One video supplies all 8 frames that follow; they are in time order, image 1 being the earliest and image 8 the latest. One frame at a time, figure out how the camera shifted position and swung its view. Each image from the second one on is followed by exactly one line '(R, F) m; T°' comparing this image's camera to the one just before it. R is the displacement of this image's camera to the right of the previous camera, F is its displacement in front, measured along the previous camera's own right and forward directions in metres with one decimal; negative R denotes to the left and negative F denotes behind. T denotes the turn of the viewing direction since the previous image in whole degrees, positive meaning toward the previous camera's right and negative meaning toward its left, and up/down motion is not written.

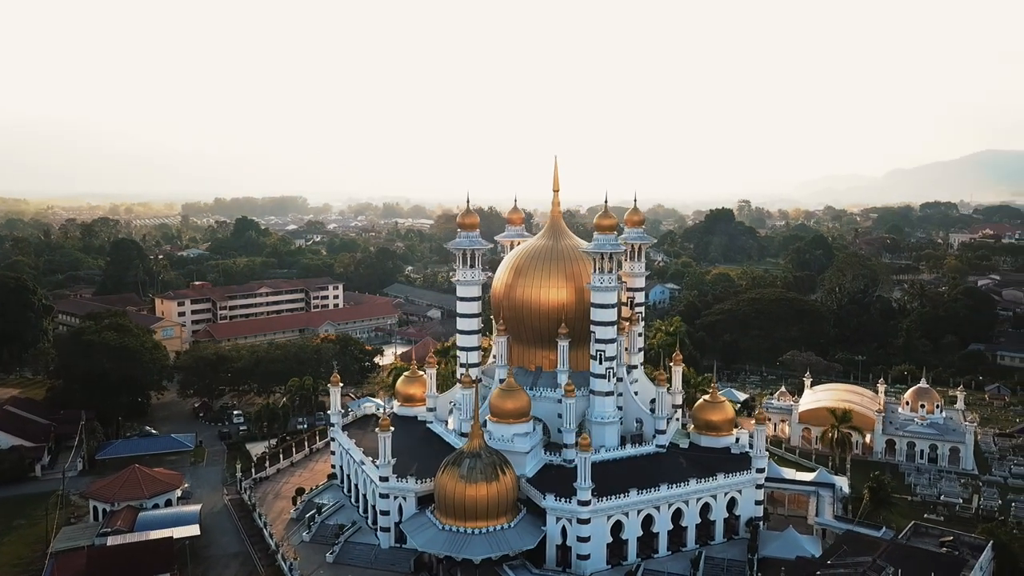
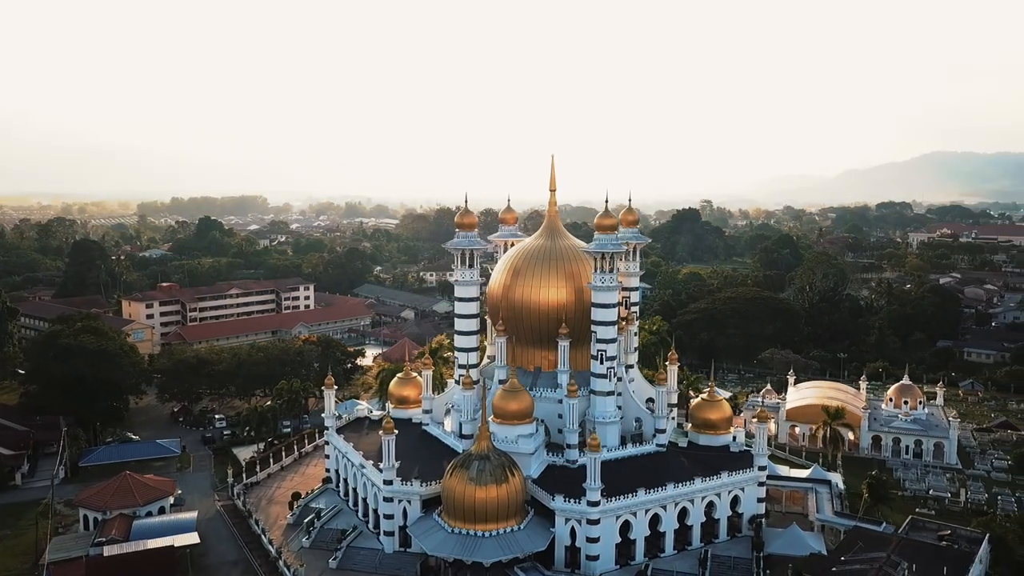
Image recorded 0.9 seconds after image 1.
(-1.3, +0.2) m; +2°
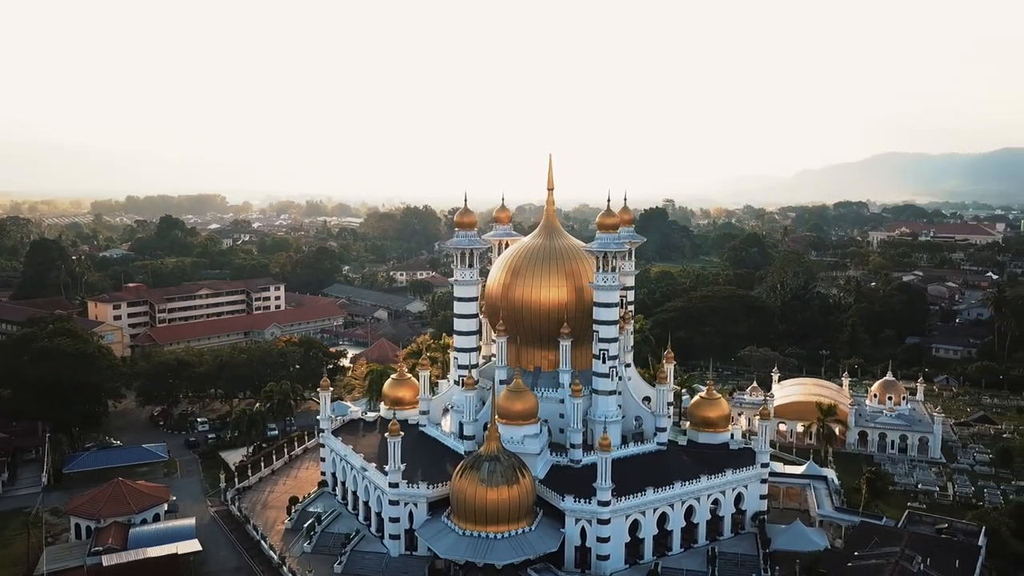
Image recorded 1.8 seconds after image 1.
(-1.4, +0.2) m; +3°
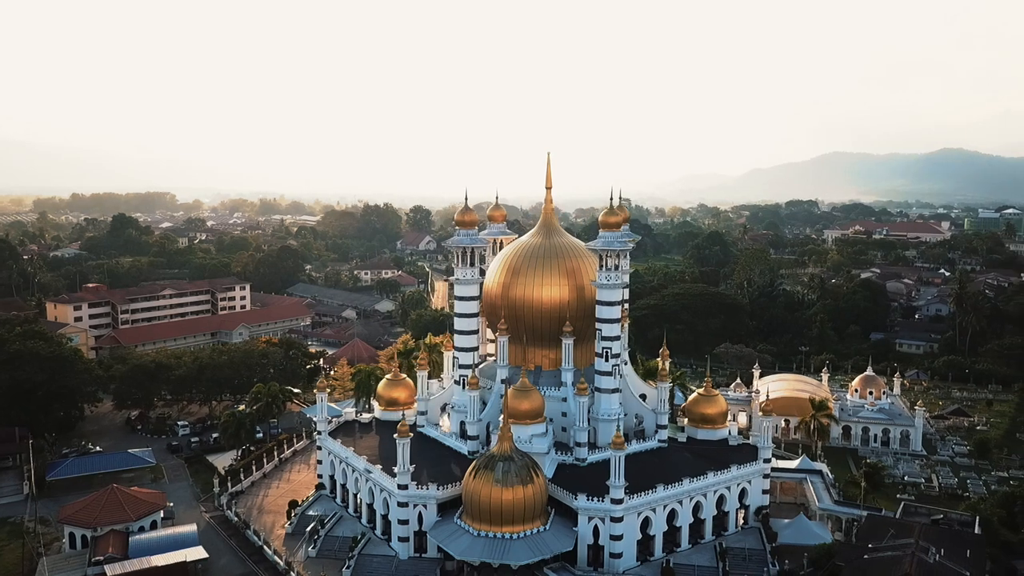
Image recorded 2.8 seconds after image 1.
(-1.7, +0.2) m; +3°
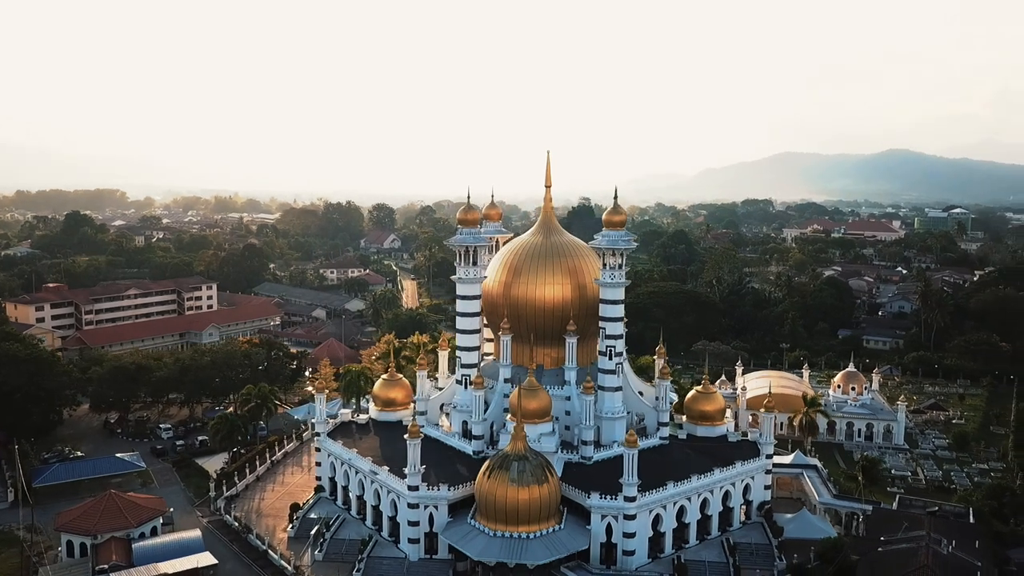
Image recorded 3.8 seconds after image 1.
(-1.6, +0.1) m; +3°
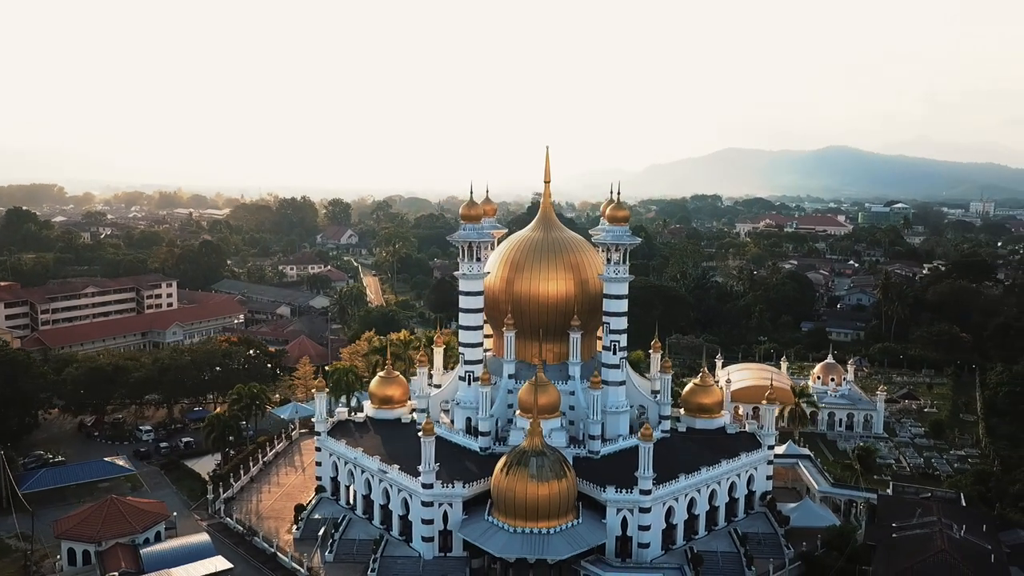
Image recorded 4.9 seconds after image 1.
(-1.9, +0.1) m; +3°
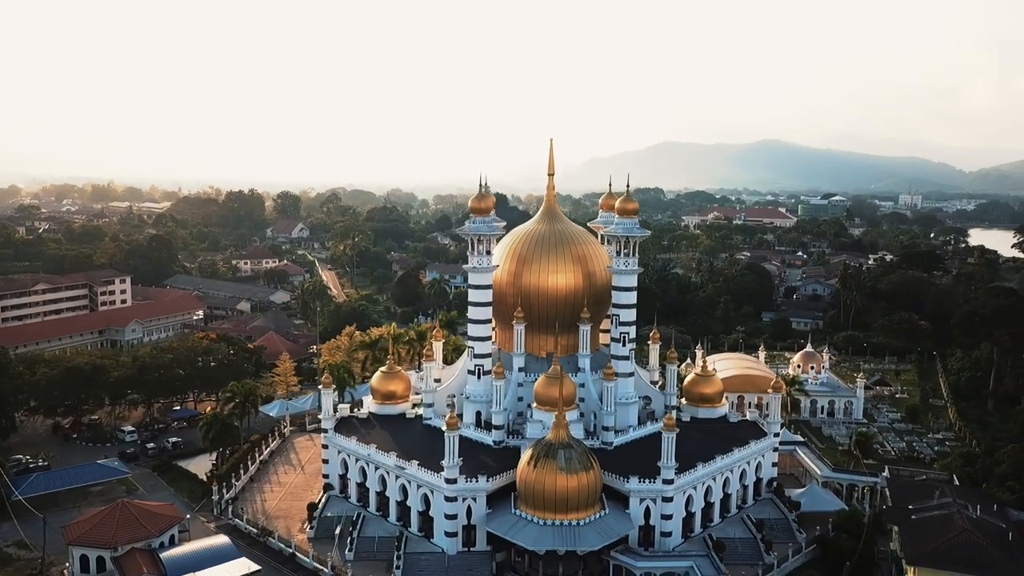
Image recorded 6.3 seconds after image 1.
(-2.4, +0.1) m; +4°
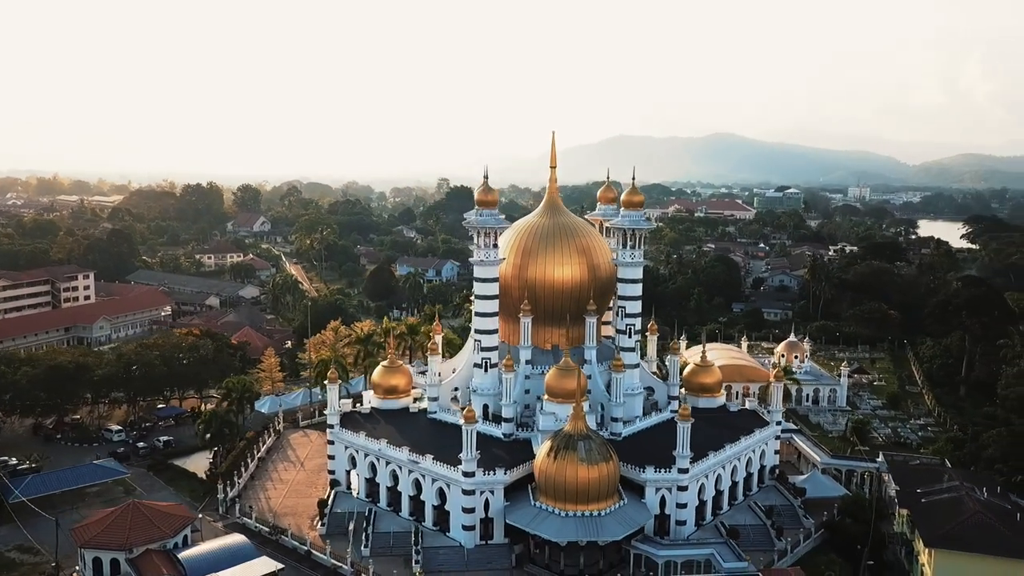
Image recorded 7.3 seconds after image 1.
(-1.8, 0.0) m; +3°
